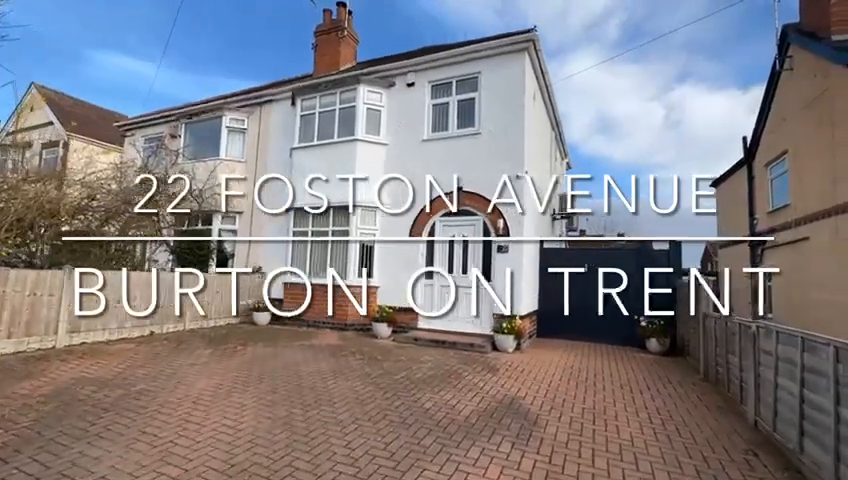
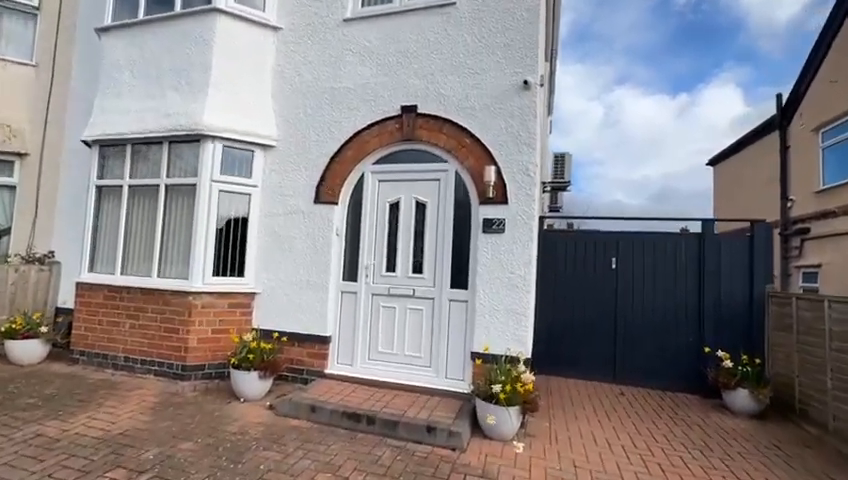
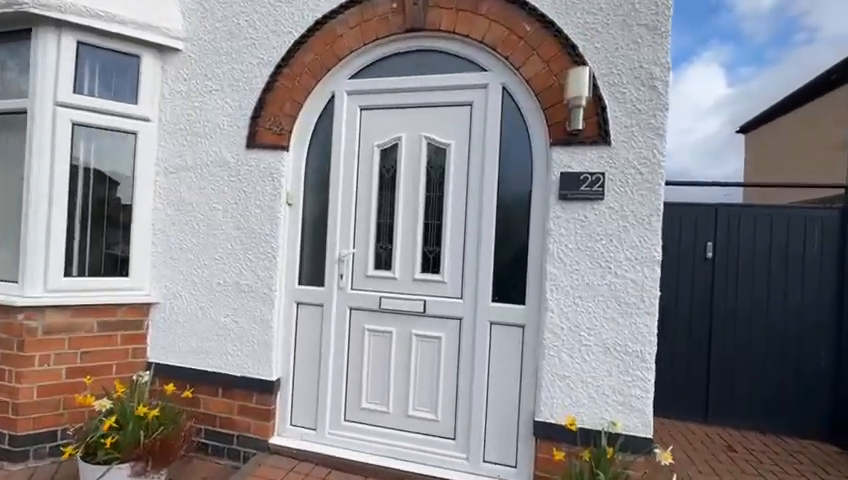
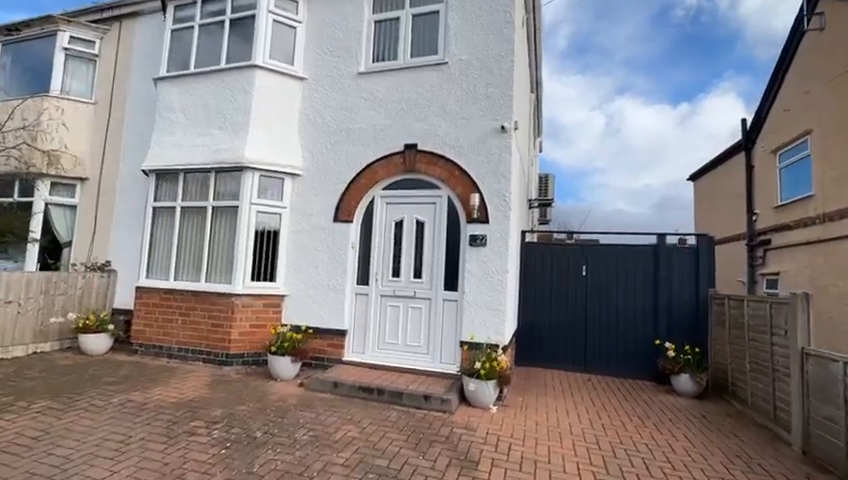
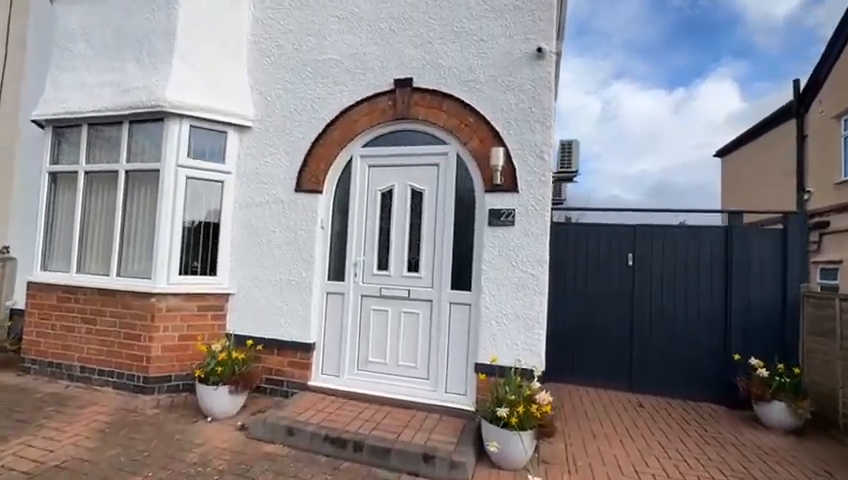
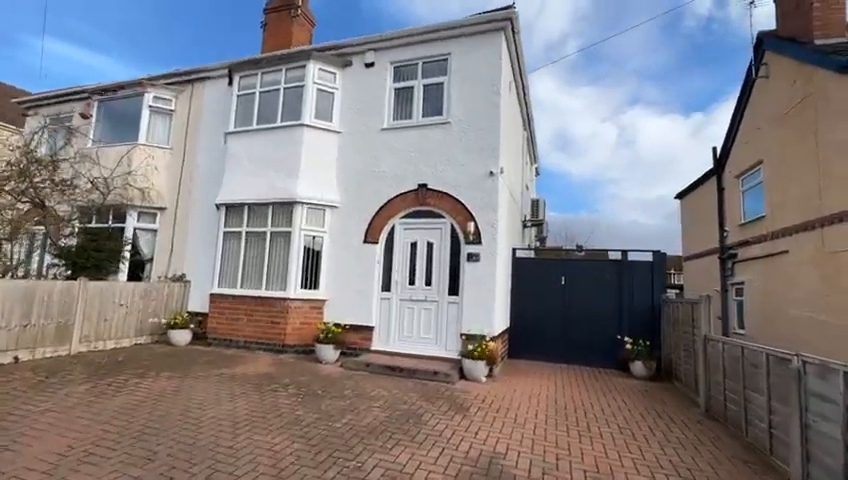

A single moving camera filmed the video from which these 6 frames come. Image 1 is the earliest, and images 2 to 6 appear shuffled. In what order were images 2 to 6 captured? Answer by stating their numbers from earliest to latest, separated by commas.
6, 4, 2, 5, 3
